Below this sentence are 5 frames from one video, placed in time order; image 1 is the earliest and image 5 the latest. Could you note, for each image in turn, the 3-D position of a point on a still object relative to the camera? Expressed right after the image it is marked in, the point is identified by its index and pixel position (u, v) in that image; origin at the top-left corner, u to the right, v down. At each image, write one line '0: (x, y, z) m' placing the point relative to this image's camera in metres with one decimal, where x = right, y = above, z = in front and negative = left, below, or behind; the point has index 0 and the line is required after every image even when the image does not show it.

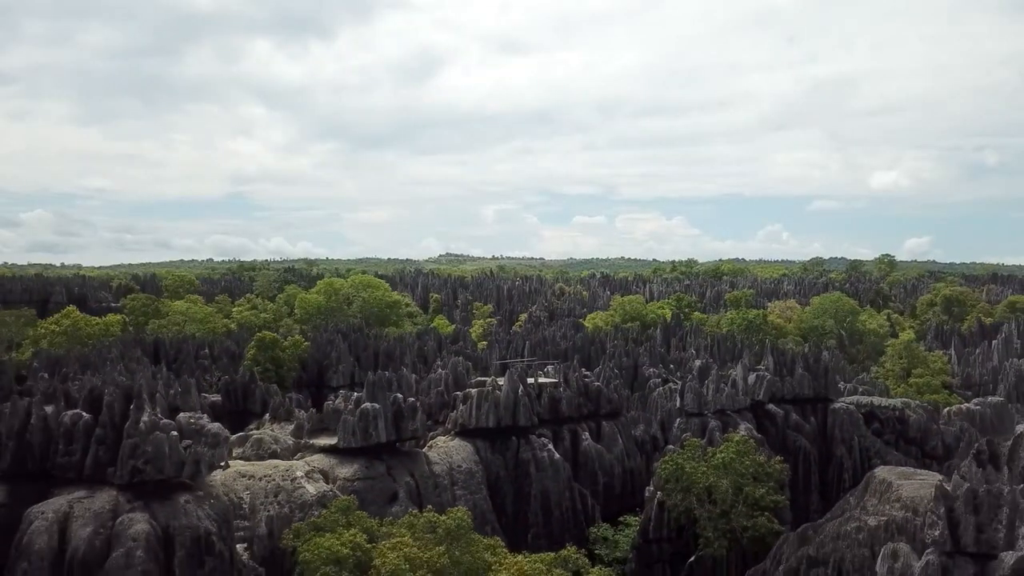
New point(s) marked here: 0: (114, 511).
0: (-8.9, -5.0, +18.7) m
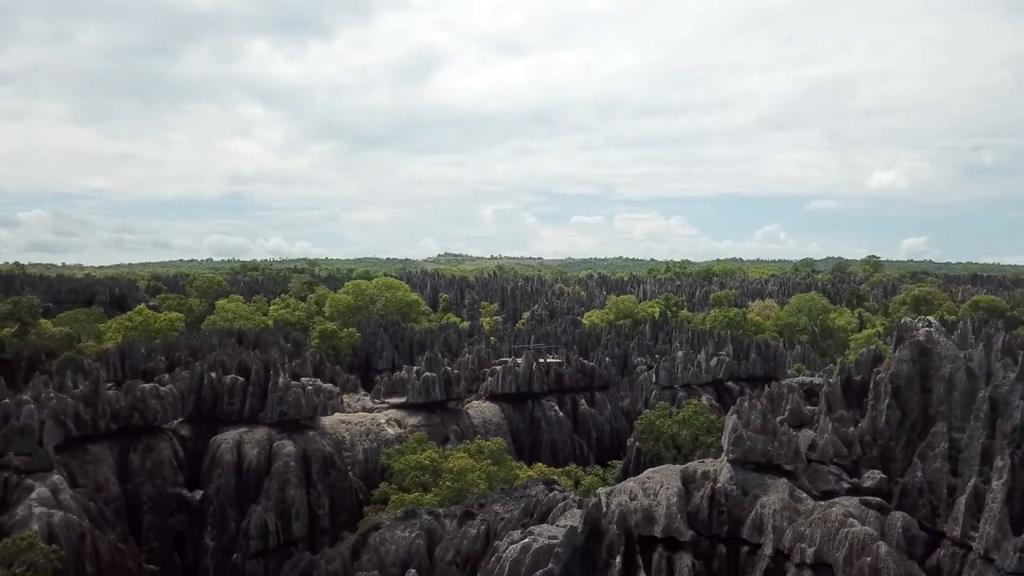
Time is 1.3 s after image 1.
0: (-8.2, -5.1, +28.3) m
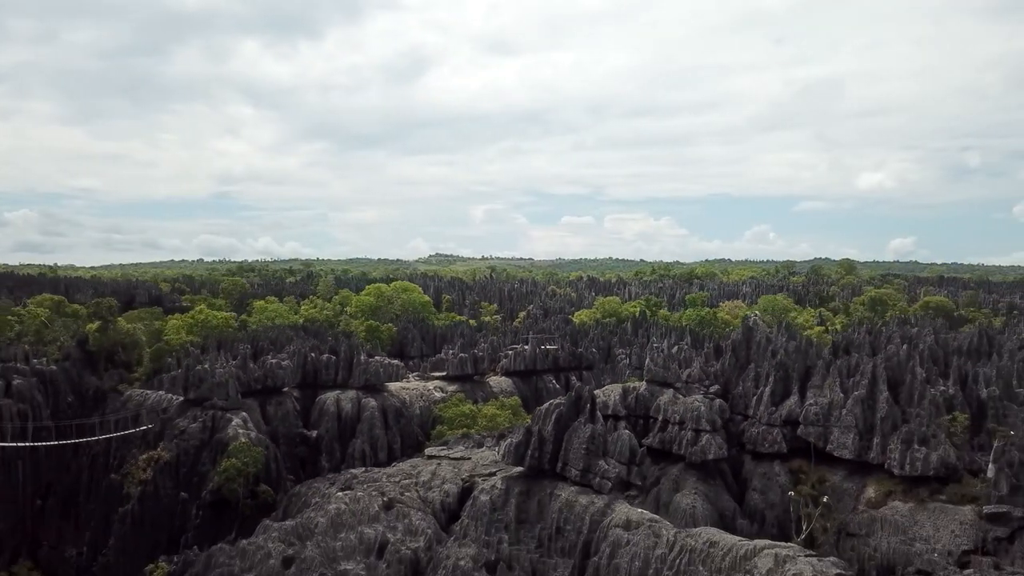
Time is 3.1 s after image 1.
0: (-7.6, -5.4, +40.9) m
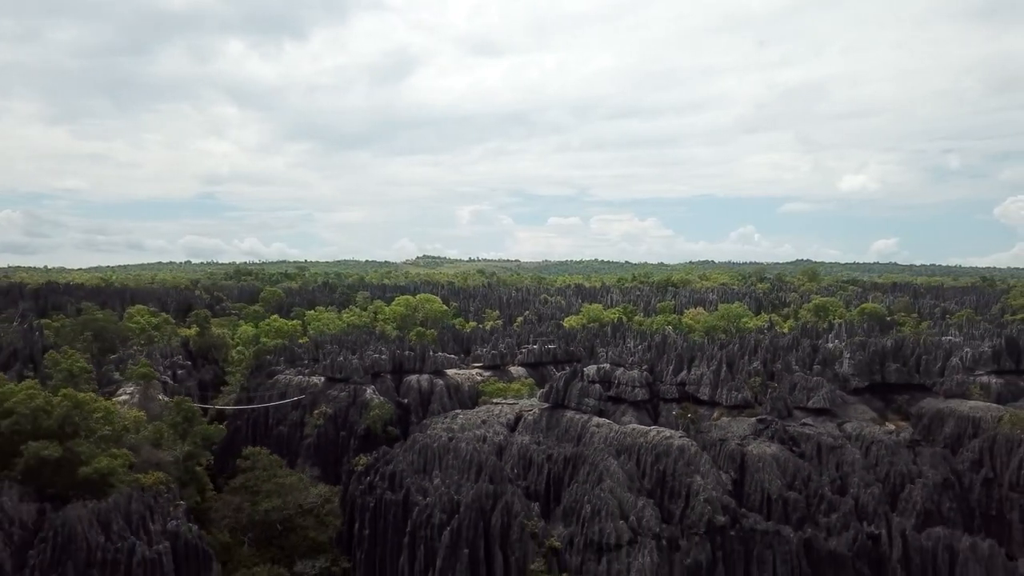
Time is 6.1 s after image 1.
0: (-6.3, -6.9, +63.4) m
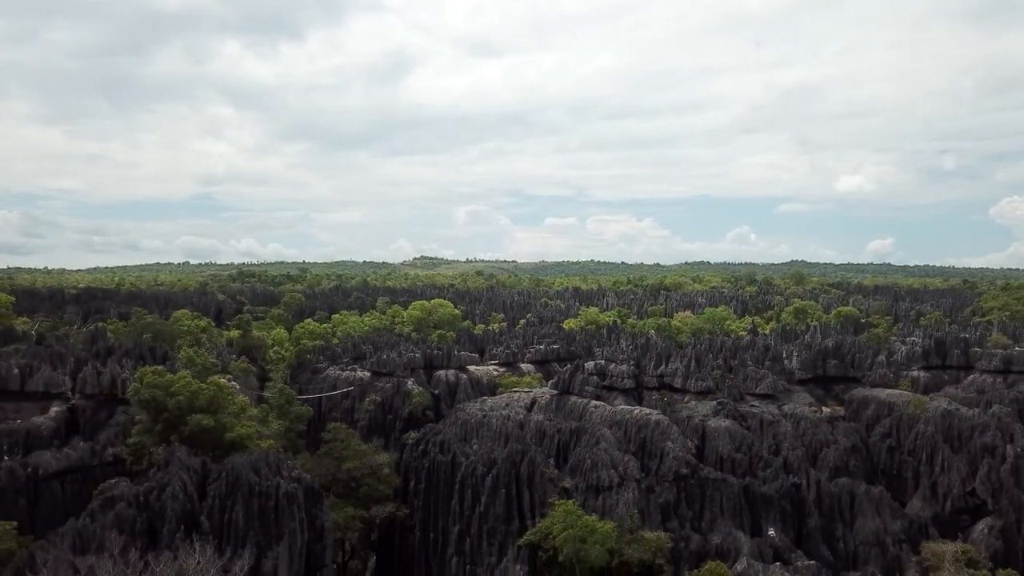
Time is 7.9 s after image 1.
0: (-5.2, -7.8, +76.2) m
